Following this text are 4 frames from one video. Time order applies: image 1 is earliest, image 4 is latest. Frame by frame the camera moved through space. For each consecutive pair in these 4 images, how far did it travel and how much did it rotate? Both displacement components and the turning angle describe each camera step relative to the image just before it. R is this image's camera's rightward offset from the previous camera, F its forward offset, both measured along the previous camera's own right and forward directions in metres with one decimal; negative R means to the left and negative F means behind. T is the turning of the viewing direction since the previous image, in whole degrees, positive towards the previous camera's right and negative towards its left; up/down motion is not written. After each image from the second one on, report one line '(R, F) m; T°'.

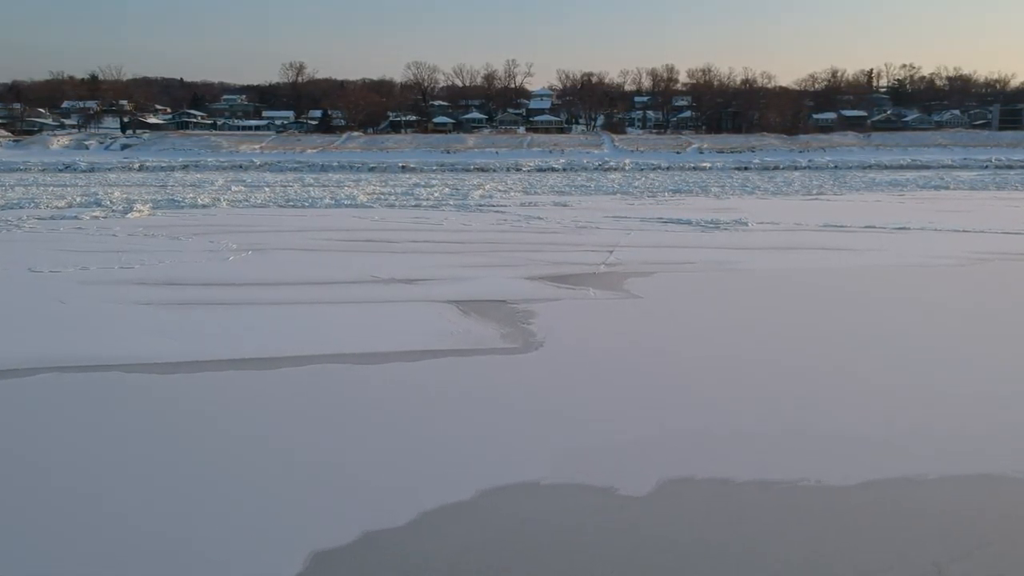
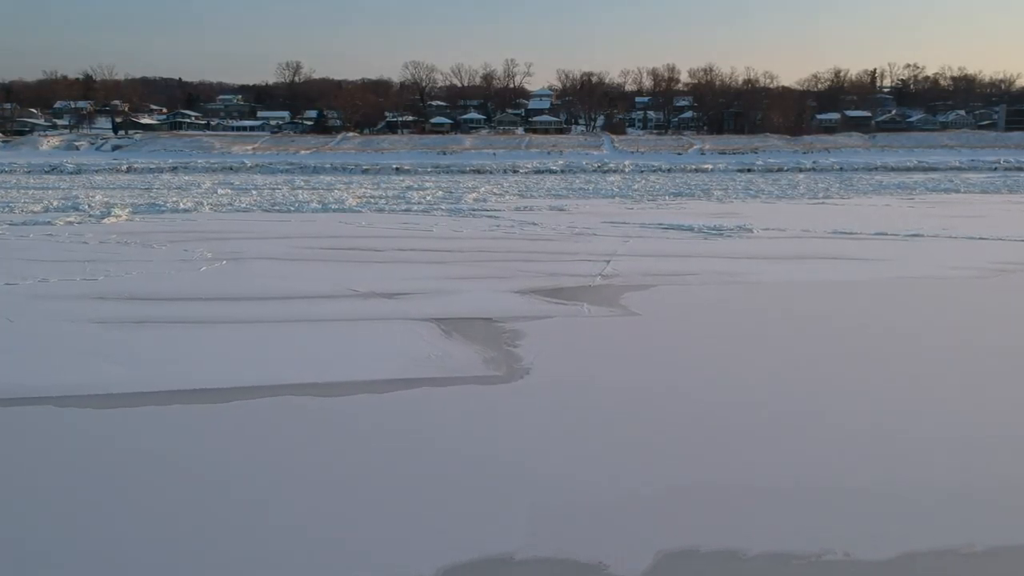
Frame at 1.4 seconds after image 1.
(+0.1, +0.6) m; 0°
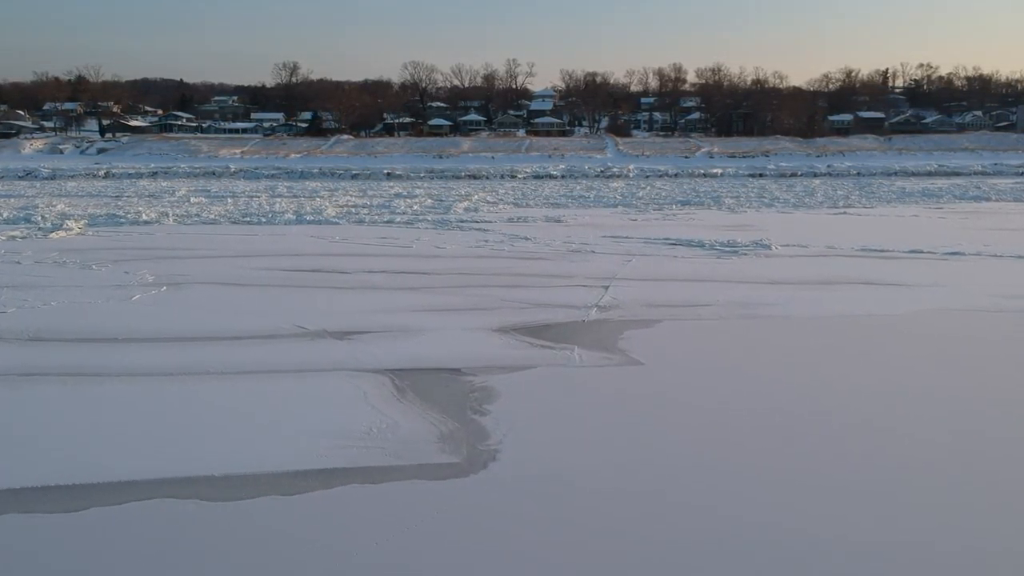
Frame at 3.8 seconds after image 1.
(+0.2, +1.3) m; 0°
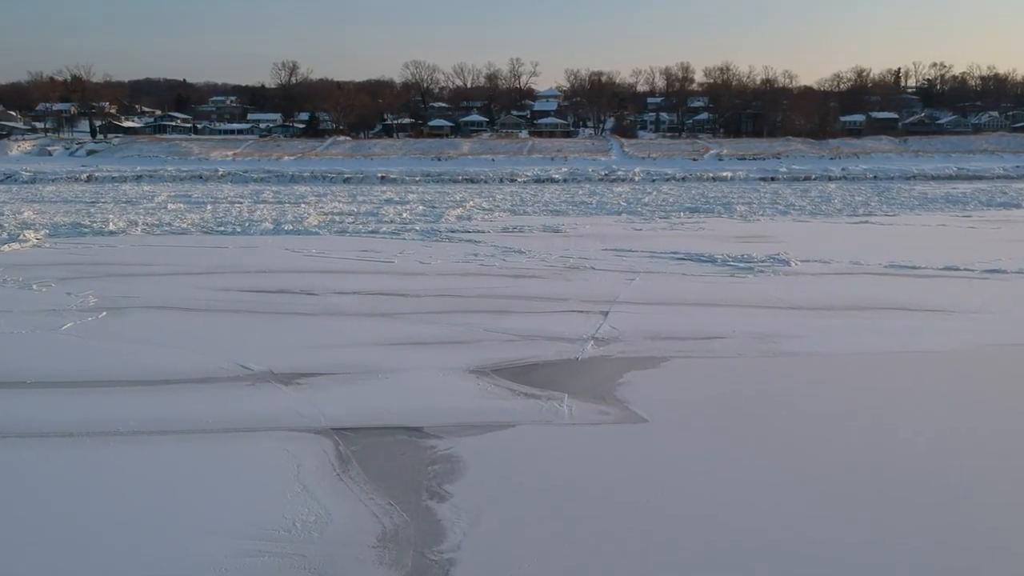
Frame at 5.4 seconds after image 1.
(+0.2, +1.0) m; 0°
